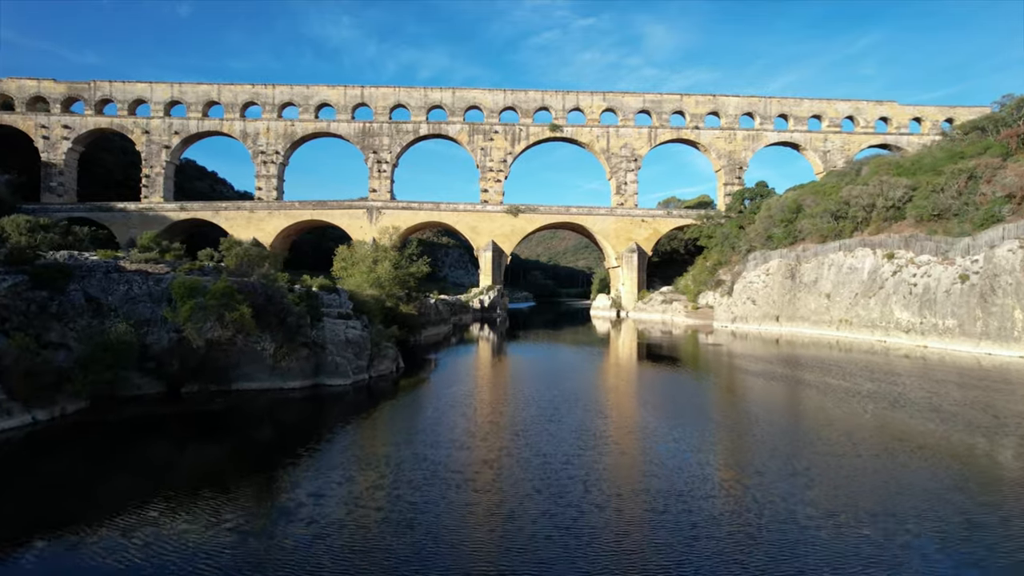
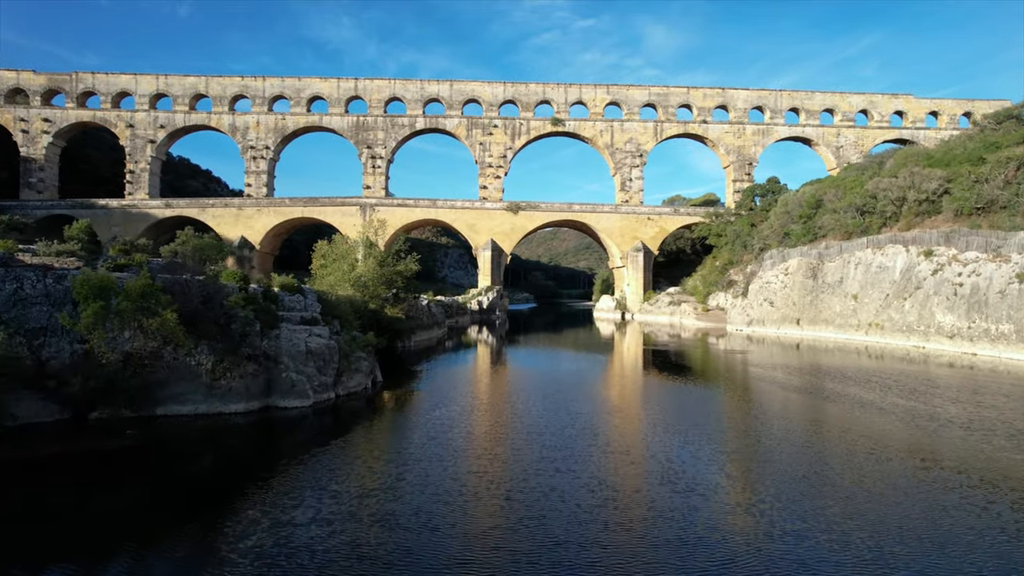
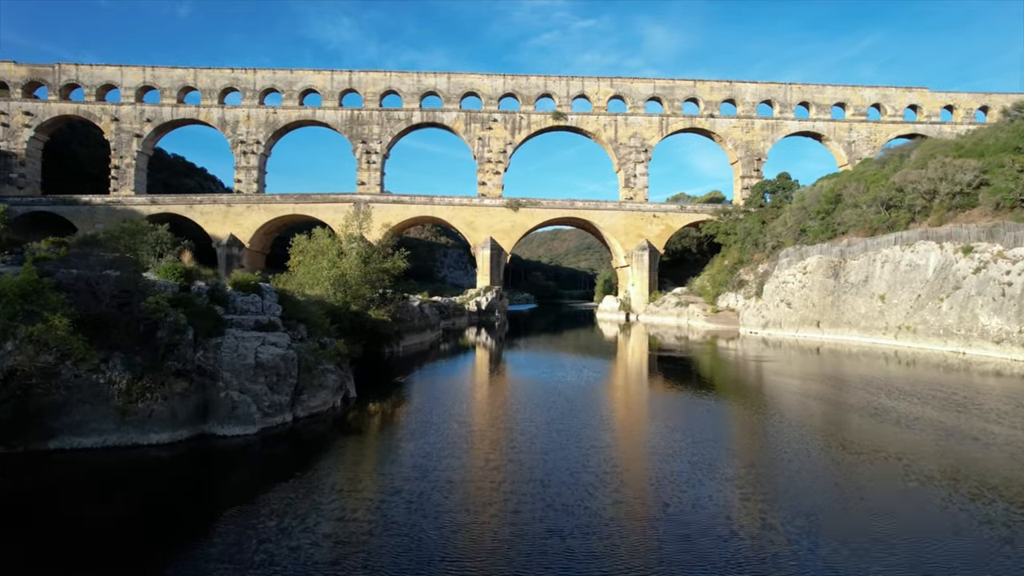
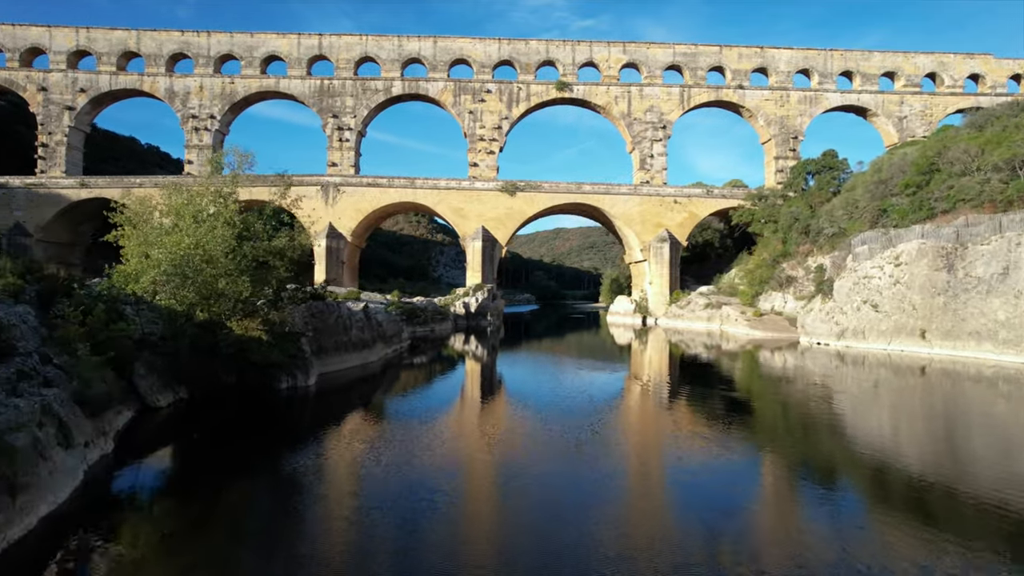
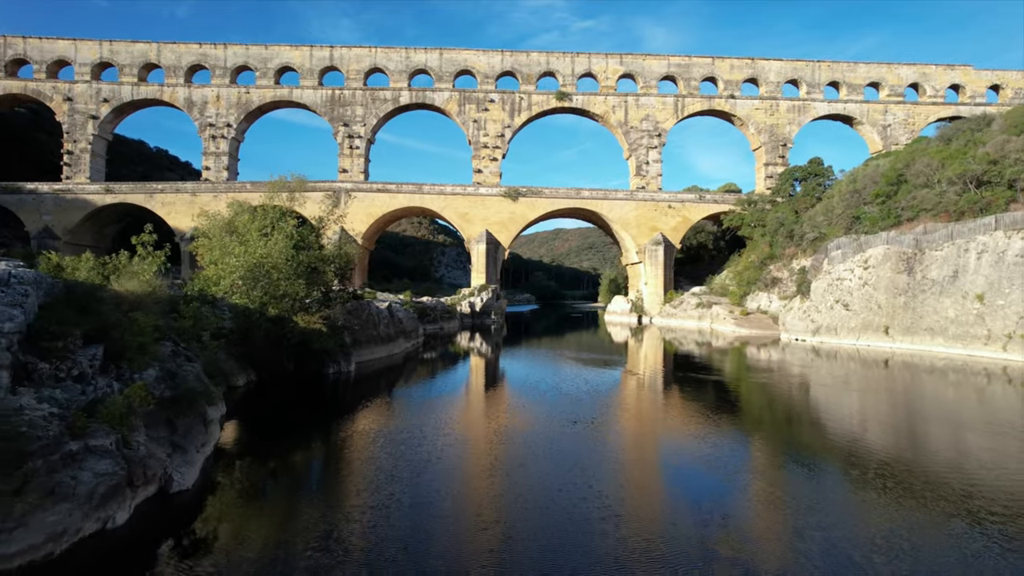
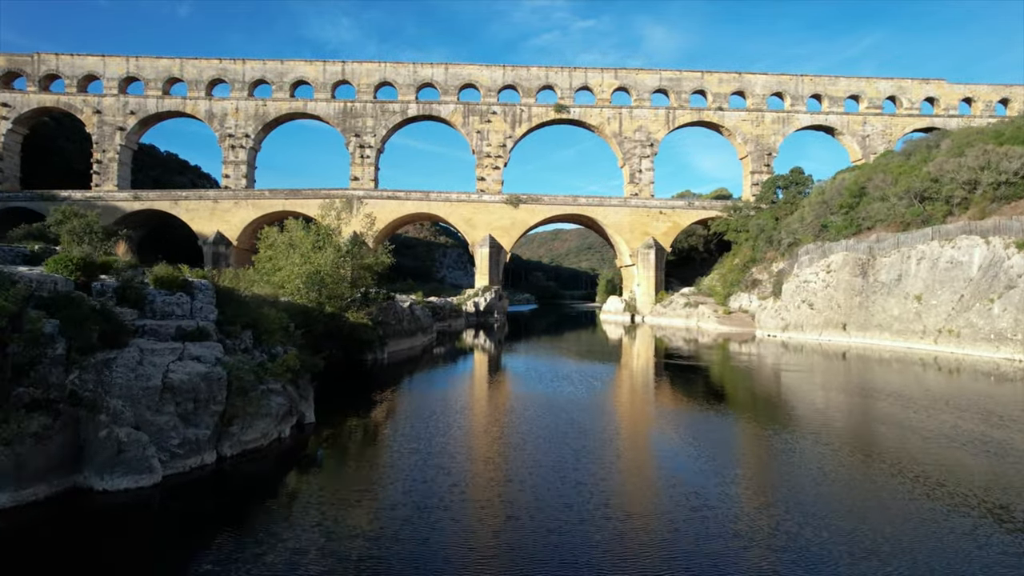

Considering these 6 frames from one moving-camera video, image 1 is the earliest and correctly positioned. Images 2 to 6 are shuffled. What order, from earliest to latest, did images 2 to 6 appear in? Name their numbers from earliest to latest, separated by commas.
2, 3, 6, 5, 4
